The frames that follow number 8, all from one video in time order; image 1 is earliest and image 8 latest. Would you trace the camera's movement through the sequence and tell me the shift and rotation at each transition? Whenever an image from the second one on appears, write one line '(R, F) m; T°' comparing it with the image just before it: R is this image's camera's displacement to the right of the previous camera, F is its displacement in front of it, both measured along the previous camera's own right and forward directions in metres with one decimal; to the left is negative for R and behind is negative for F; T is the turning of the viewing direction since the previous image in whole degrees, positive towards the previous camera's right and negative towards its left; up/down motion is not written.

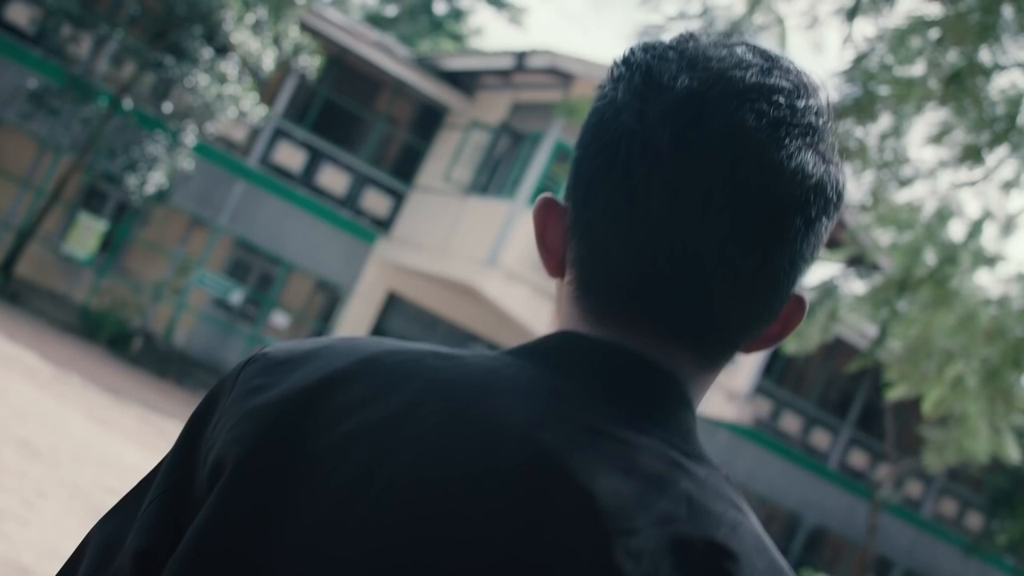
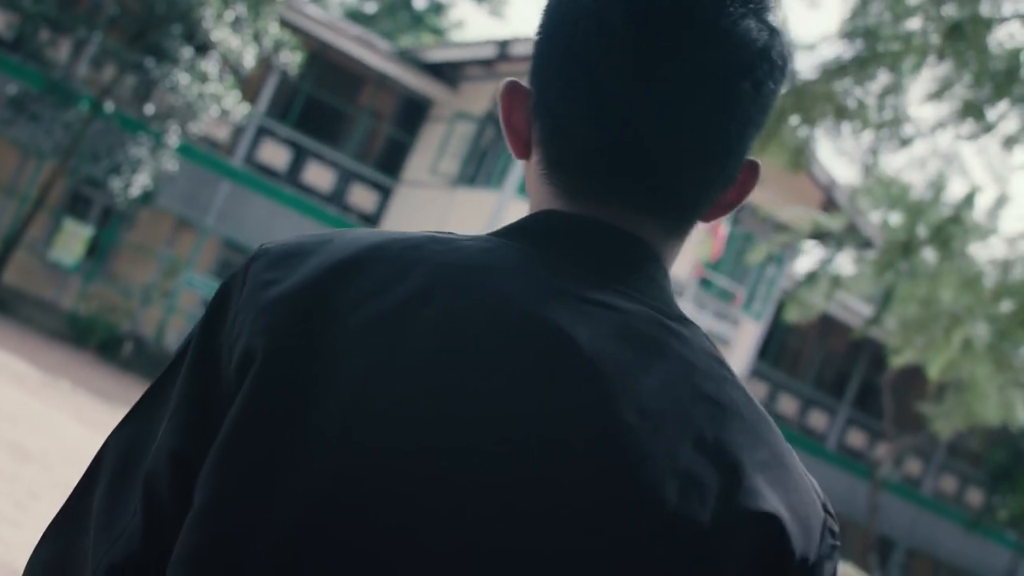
(0.0, +0.1) m; 0°
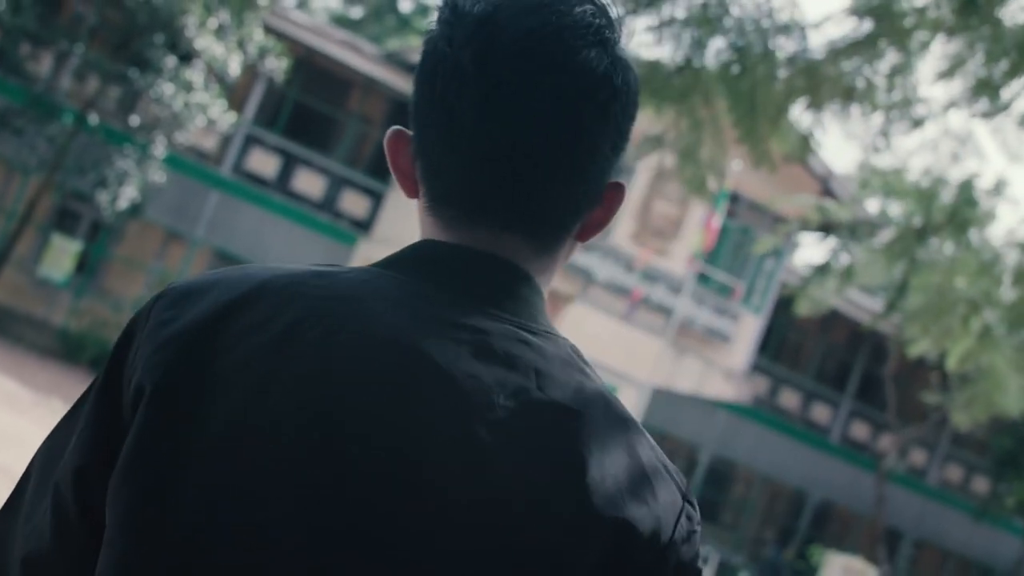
(0.0, +0.2) m; 0°
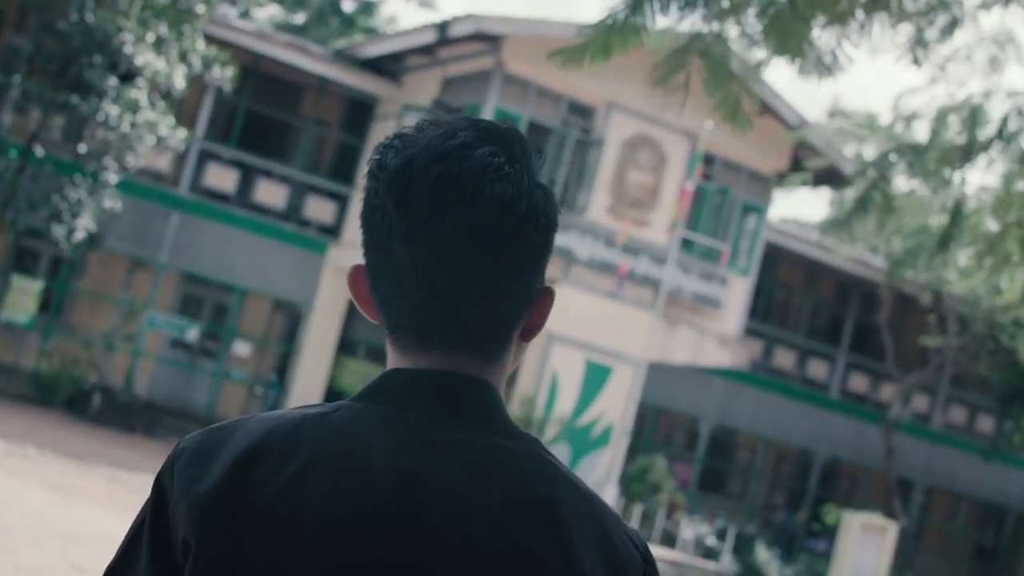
(-0.1, +0.5) m; +1°
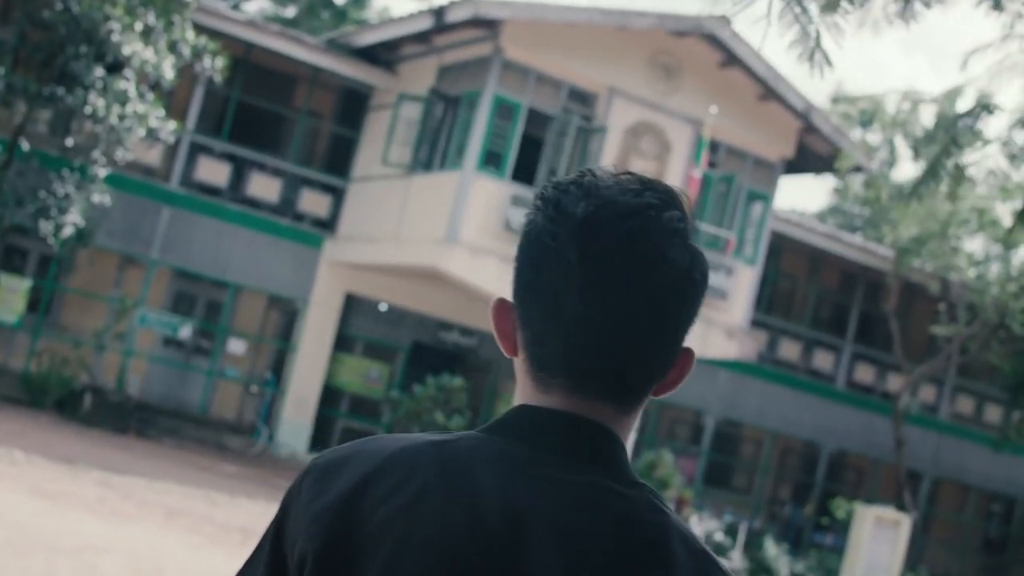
(-0.1, +0.4) m; 0°
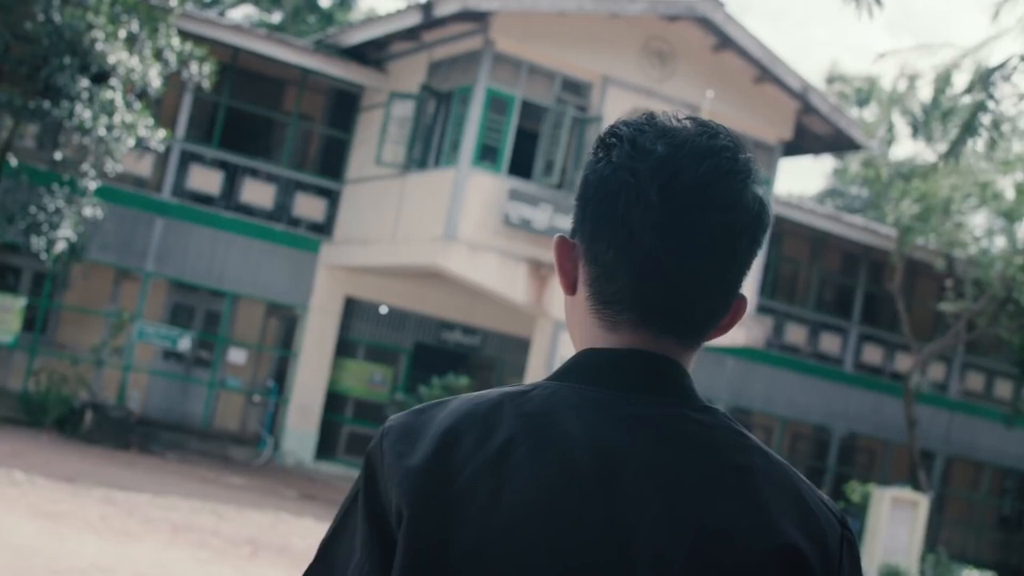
(0.0, +0.2) m; 0°
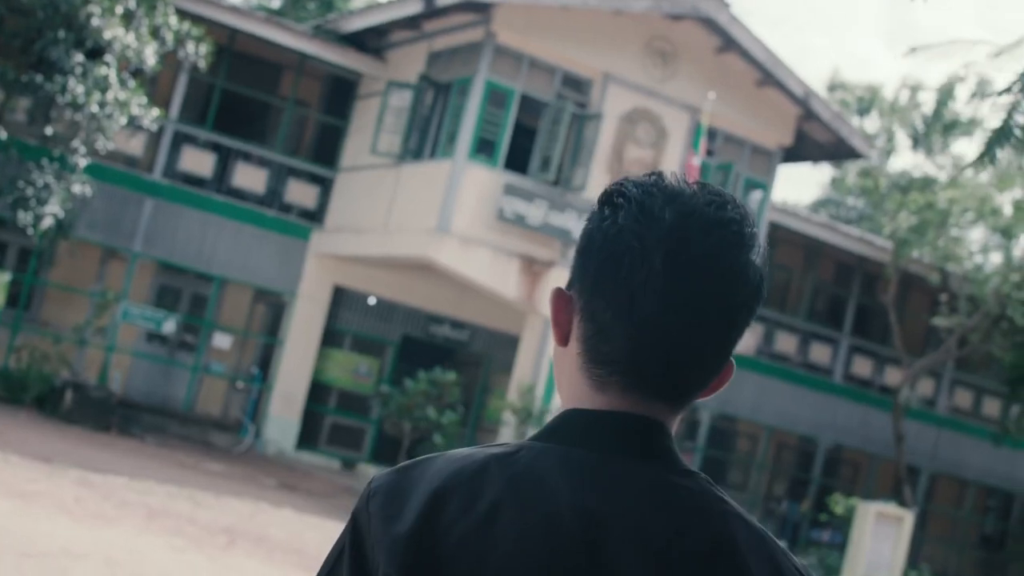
(0.0, +0.2) m; +1°
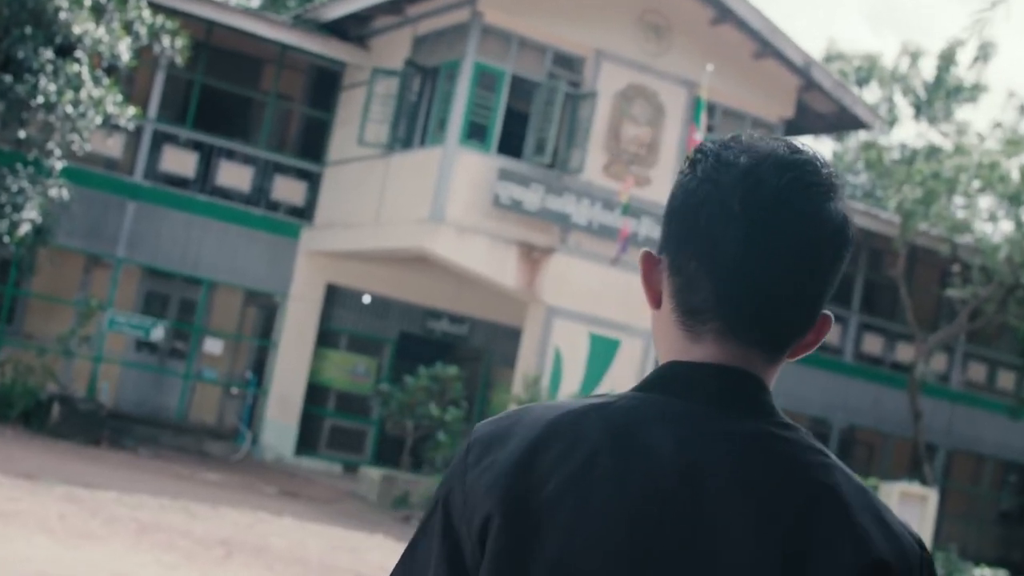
(-0.1, +0.5) m; 0°
